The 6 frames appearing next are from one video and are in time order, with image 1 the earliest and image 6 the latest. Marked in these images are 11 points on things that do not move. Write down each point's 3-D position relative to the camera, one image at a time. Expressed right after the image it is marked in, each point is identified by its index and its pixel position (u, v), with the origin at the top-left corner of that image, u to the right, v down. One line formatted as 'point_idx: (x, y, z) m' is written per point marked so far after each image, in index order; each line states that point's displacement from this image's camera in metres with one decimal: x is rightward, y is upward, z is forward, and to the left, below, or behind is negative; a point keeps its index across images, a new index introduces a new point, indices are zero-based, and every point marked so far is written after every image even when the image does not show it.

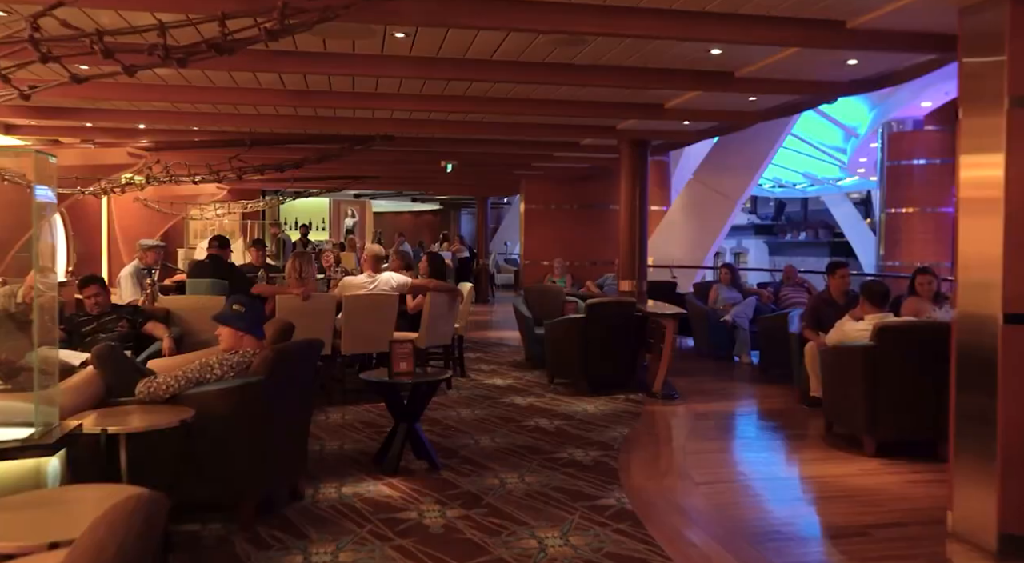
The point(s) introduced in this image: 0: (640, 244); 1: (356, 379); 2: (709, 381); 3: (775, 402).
0: (+1.4, +0.4, +8.1) m
1: (-1.5, -0.9, +7.1) m
2: (+2.0, -1.0, +7.7) m
3: (+2.3, -1.1, +6.6) m
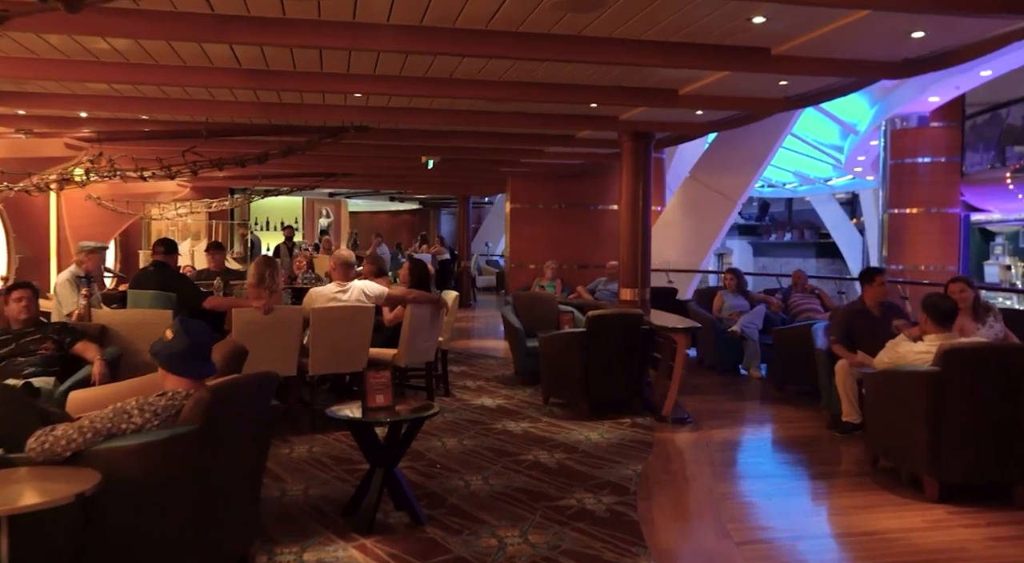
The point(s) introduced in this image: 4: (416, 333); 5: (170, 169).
0: (+1.3, +0.3, +7.3) m
1: (-1.6, -1.0, +6.3) m
2: (+1.9, -1.1, +6.9) m
3: (+2.3, -1.1, +5.8) m
4: (-0.8, -0.4, +6.1) m
5: (-3.2, +1.0, +6.8) m
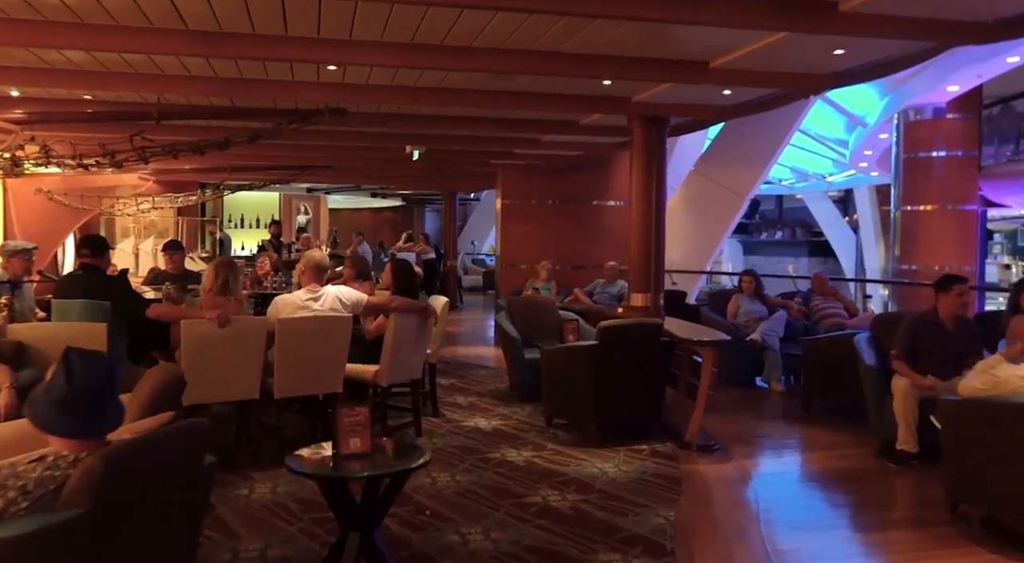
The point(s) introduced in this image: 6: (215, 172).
0: (+1.3, +0.3, +6.5) m
1: (-1.6, -1.1, +5.4) m
2: (+1.9, -1.1, +6.2) m
3: (+2.3, -1.2, +5.1) m
4: (-0.8, -0.5, +5.3) m
5: (-3.2, +1.0, +5.9) m
6: (-4.0, +1.5, +10.0) m
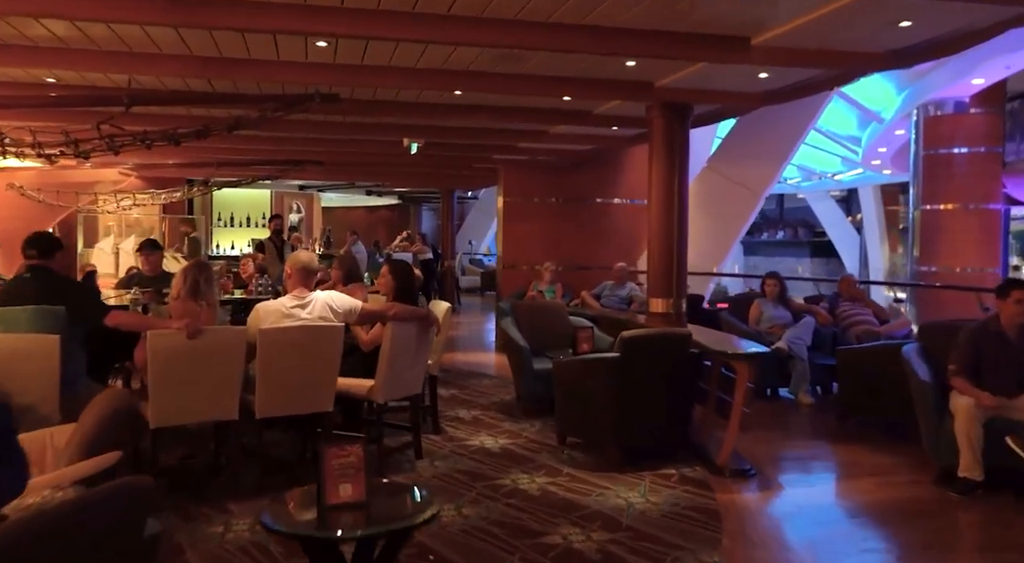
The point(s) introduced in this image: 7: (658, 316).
0: (+1.3, +0.3, +6.0) m
1: (-1.5, -1.1, +4.9) m
2: (+2.0, -1.2, +5.6) m
3: (+2.3, -1.2, +4.5) m
4: (-0.7, -0.5, +4.7) m
5: (-3.1, +1.0, +5.3) m
6: (-4.0, +1.5, +9.4) m
7: (+1.2, -0.3, +6.0) m
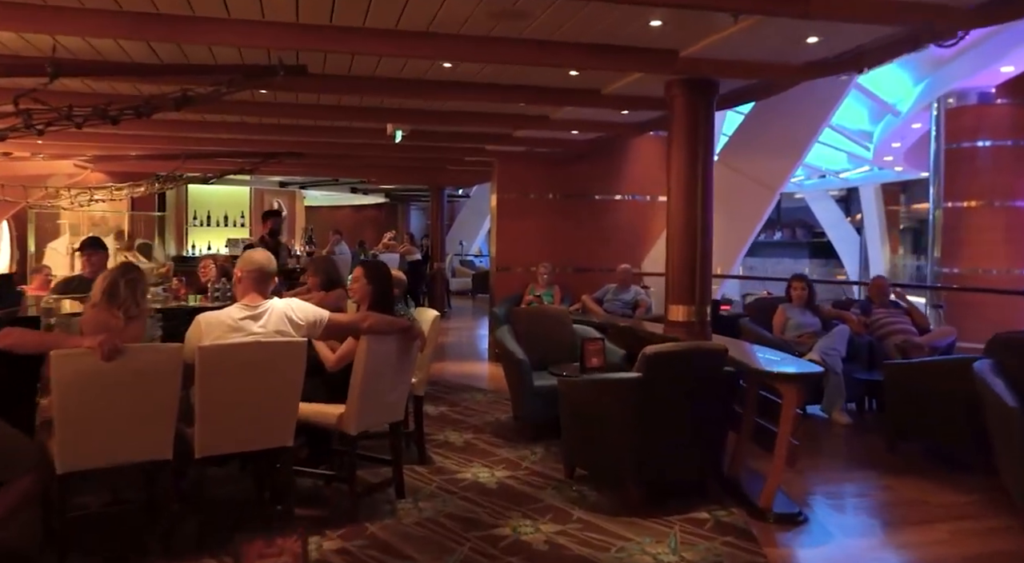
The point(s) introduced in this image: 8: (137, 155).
0: (+1.3, +0.2, +5.2) m
1: (-1.5, -1.1, +4.0) m
2: (+2.0, -1.2, +4.8) m
3: (+2.3, -1.2, +3.7) m
4: (-0.7, -0.5, +3.9) m
5: (-3.1, +1.0, +4.5) m
6: (-4.0, +1.4, +8.6) m
7: (+1.2, -0.3, +5.2) m
8: (-4.6, +1.5, +9.1) m
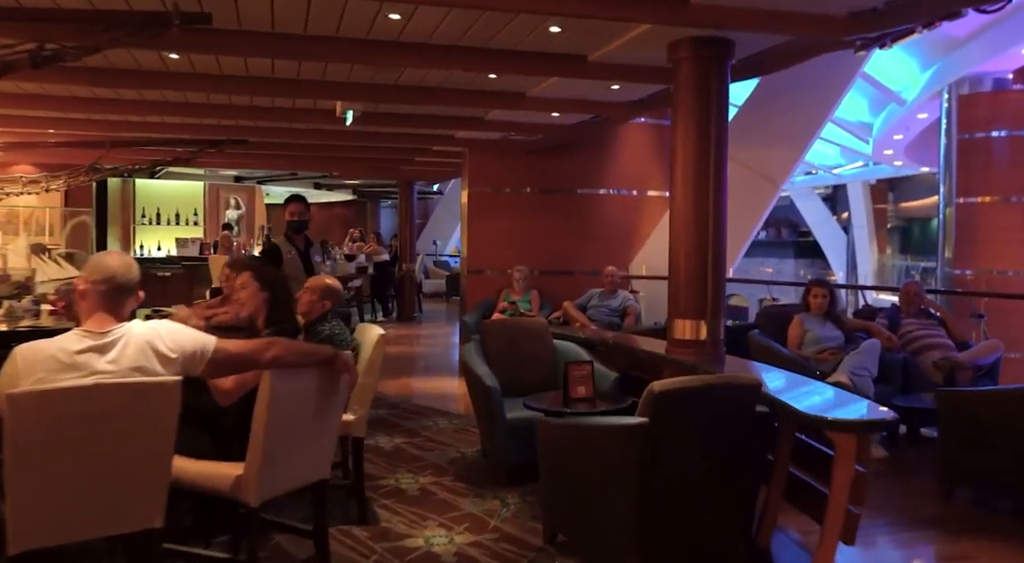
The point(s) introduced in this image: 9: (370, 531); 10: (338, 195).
0: (+1.1, +0.2, +4.2) m
1: (-1.7, -1.2, +3.0) m
2: (+1.8, -1.2, +3.9) m
3: (+2.2, -1.3, +2.8) m
4: (-0.9, -0.6, +2.8) m
5: (-3.3, +0.9, +3.4) m
6: (-4.3, +1.4, +7.5) m
7: (+1.0, -0.4, +4.2) m
8: (-4.9, +1.5, +7.9) m
9: (-0.7, -1.2, +3.7) m
10: (-4.6, +2.3, +19.4) m
